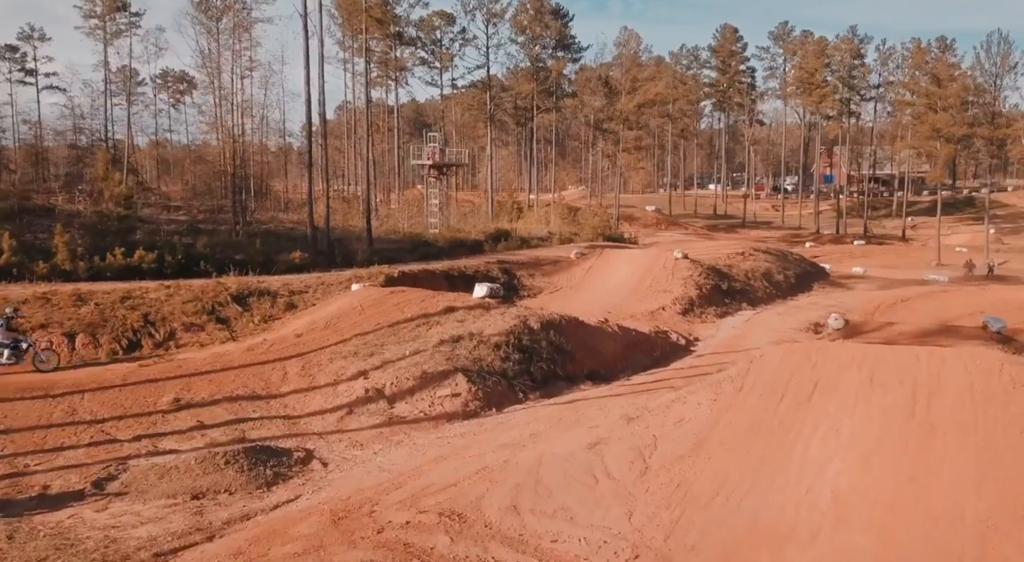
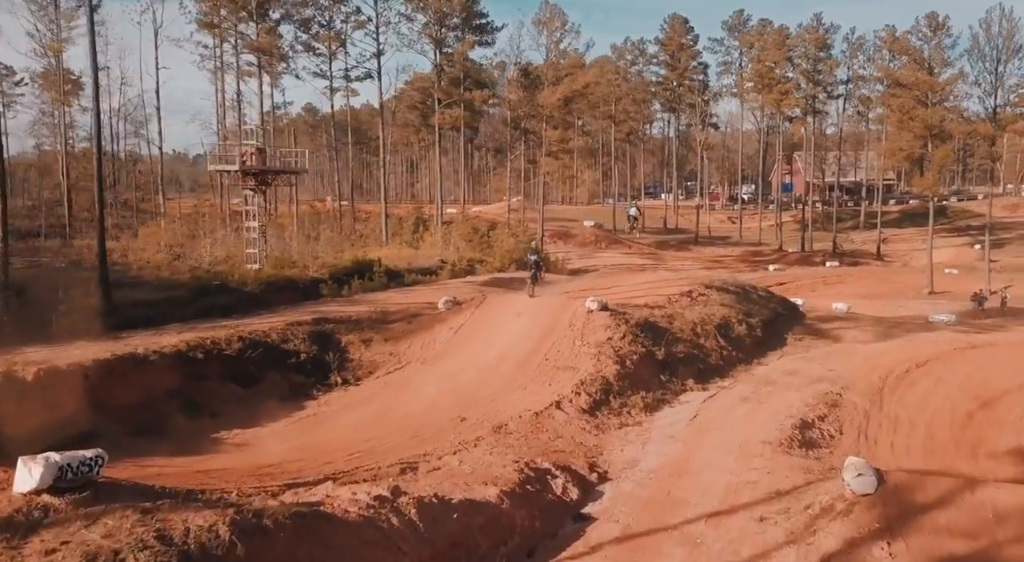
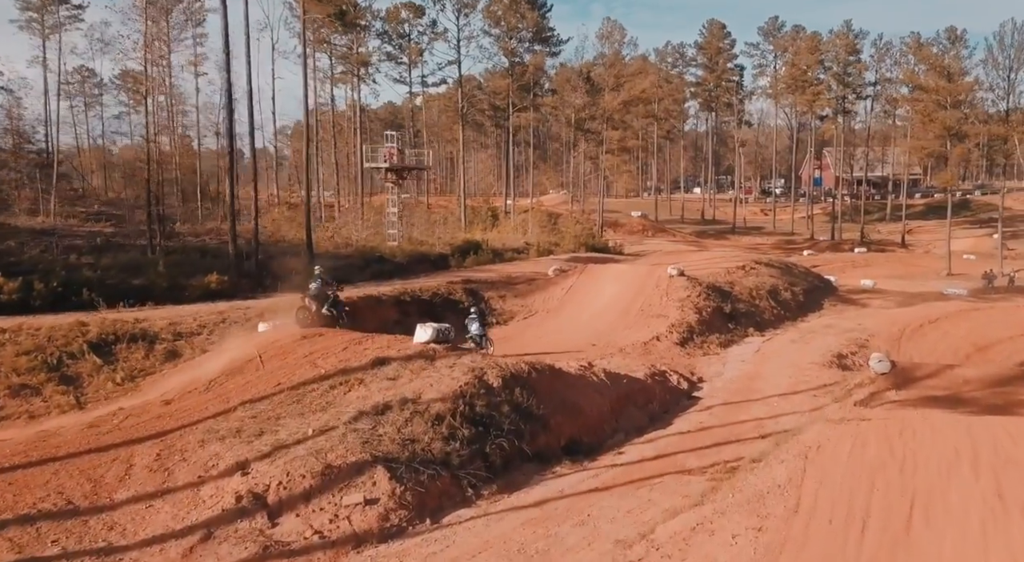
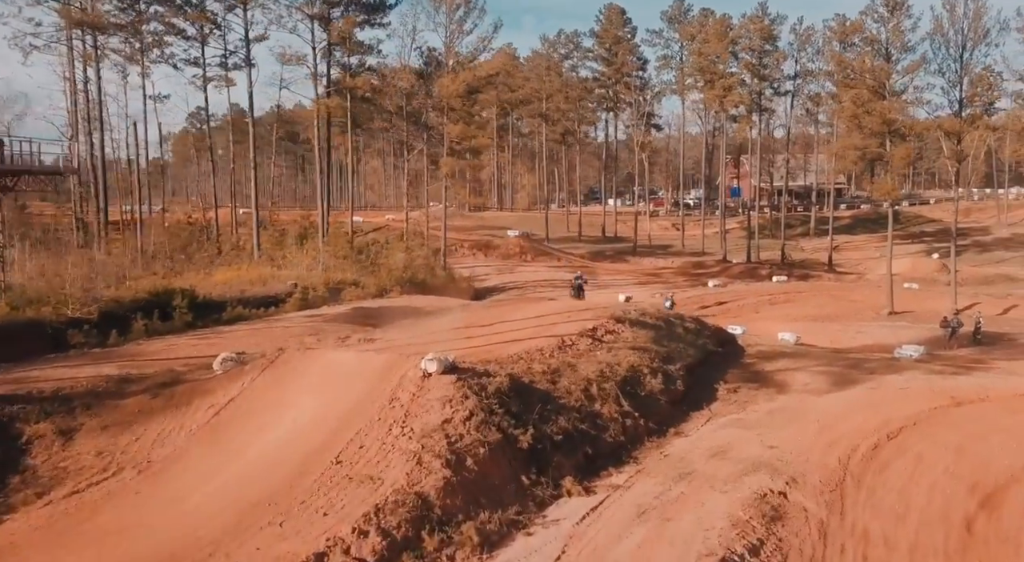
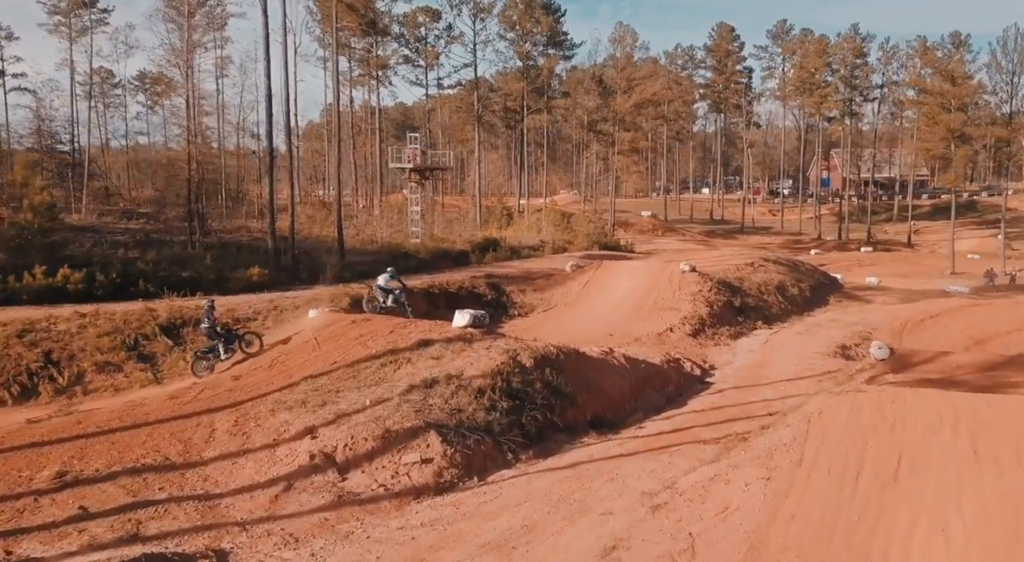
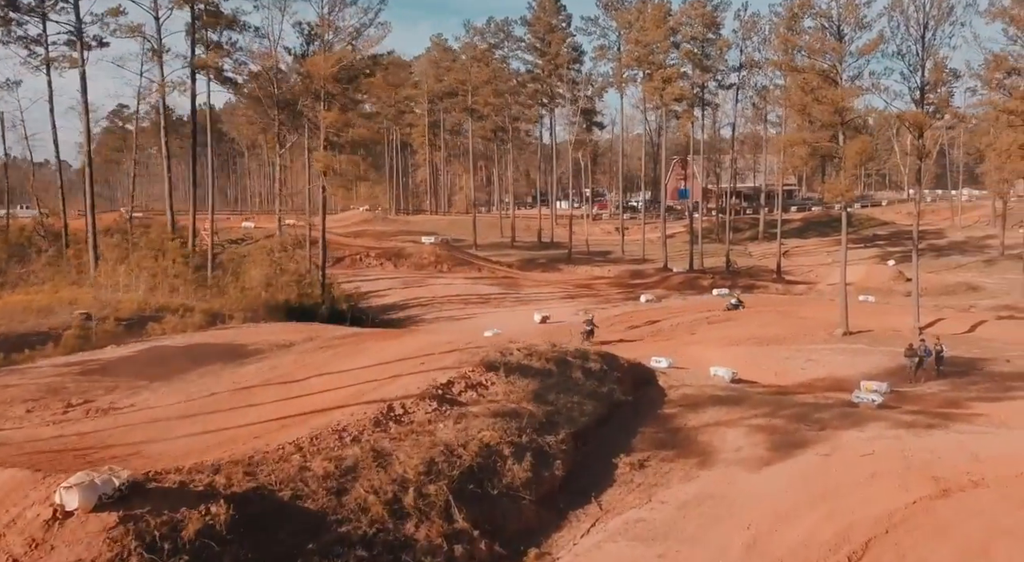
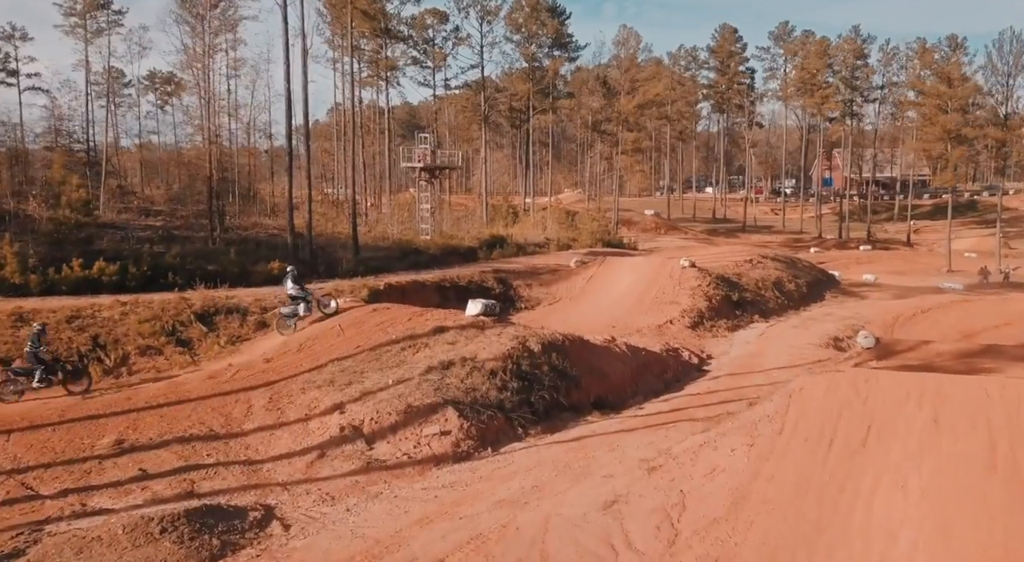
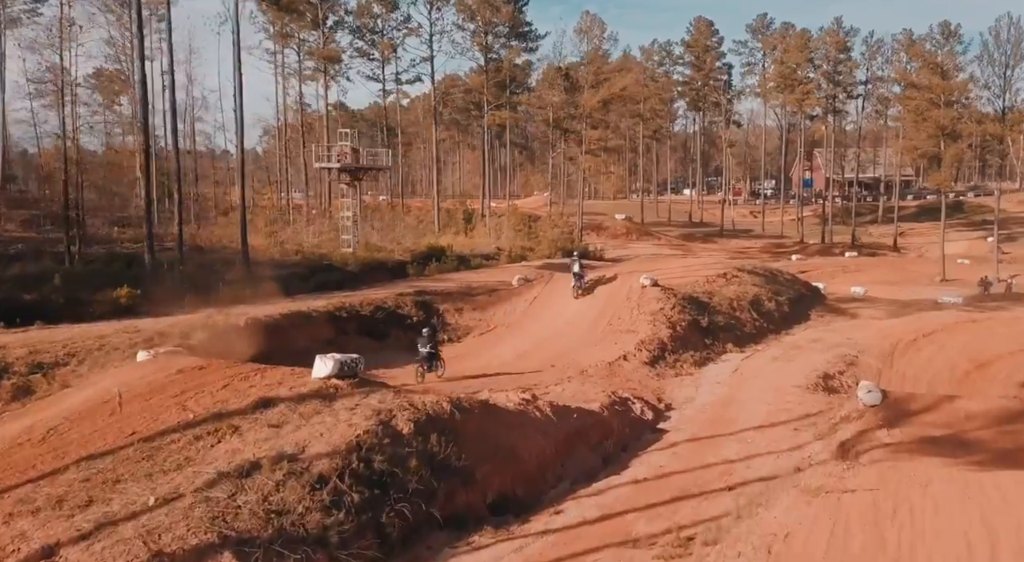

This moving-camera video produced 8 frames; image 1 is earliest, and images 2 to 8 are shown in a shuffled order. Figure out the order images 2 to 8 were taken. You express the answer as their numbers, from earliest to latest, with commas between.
7, 5, 3, 8, 2, 4, 6
